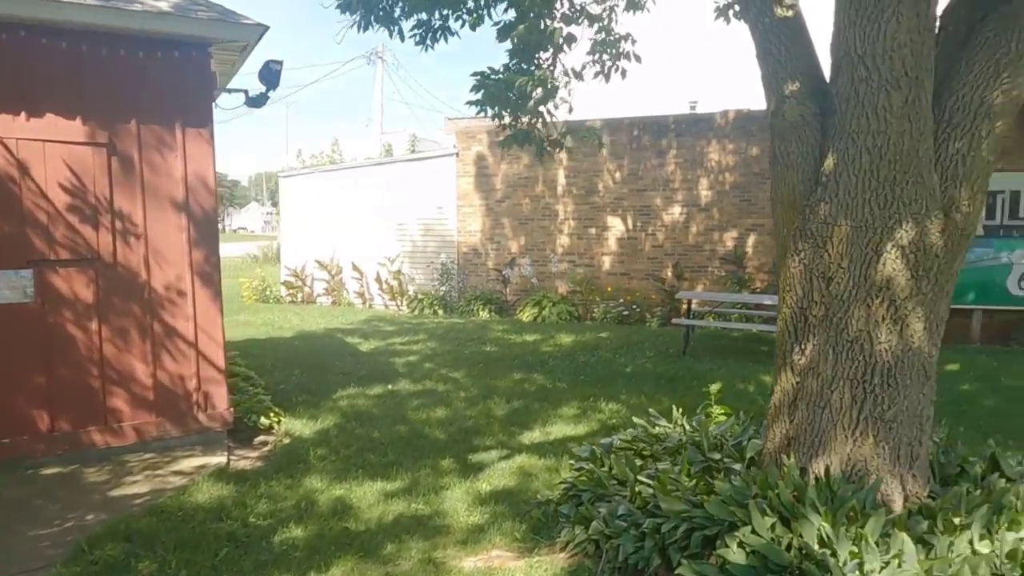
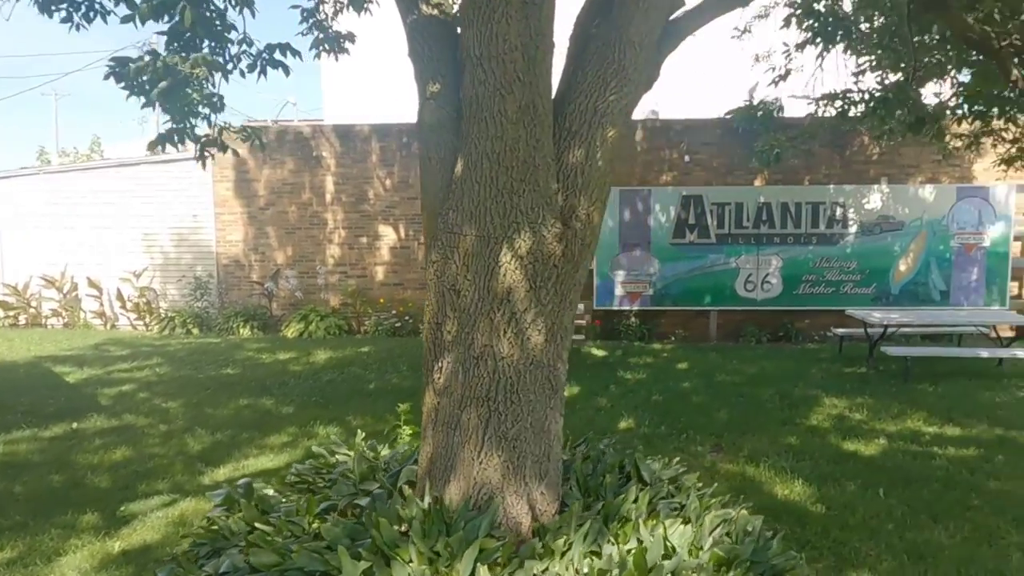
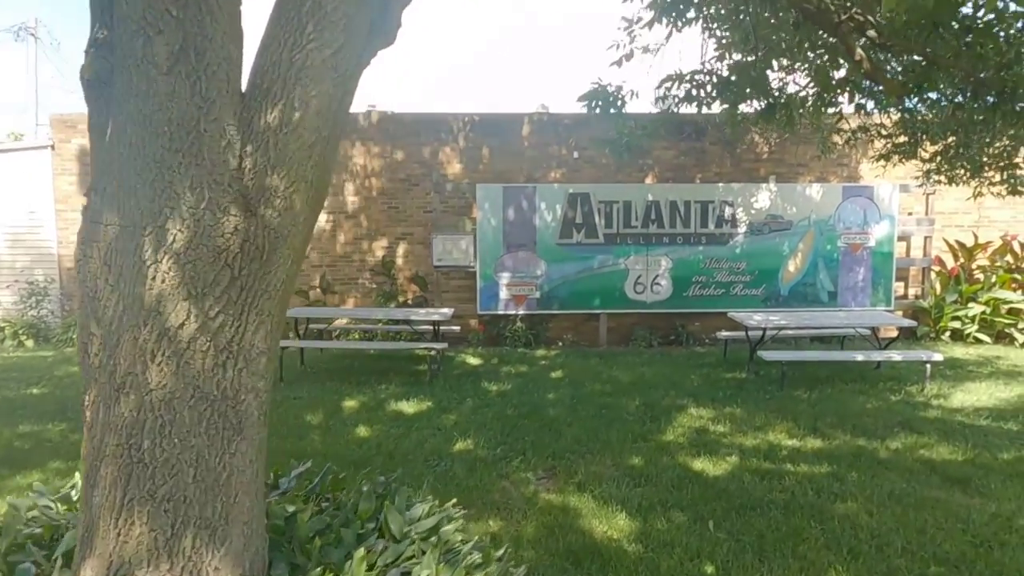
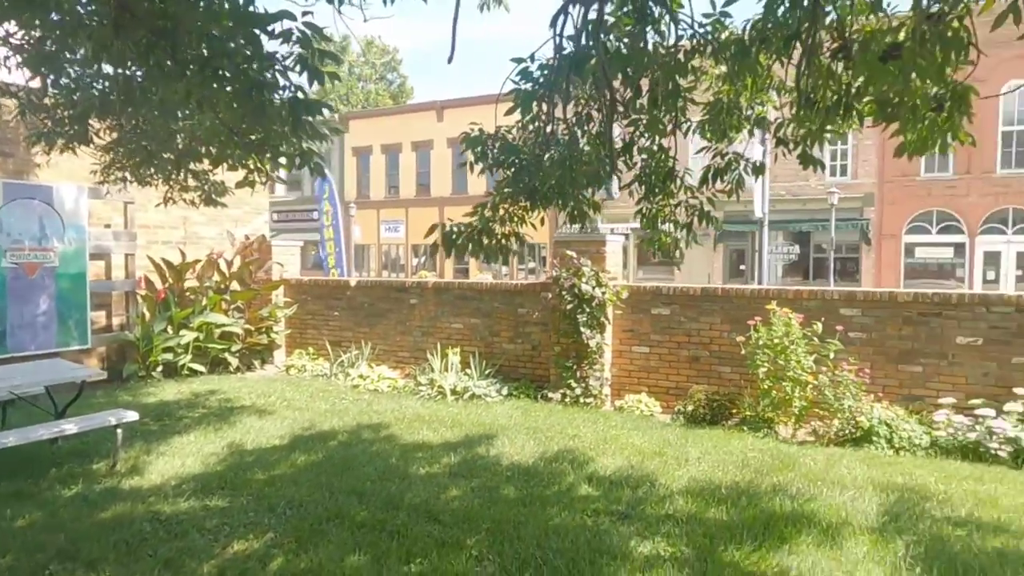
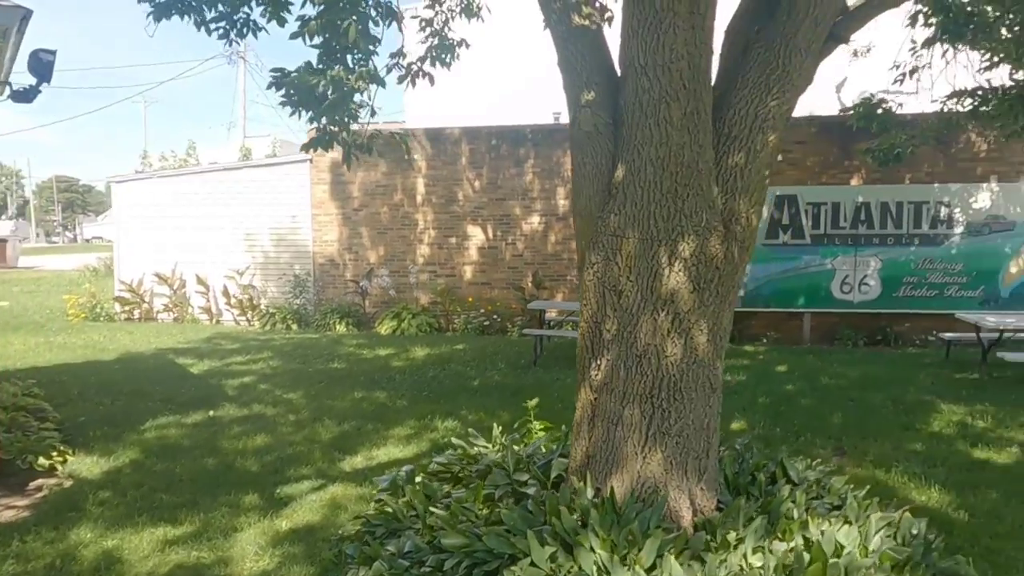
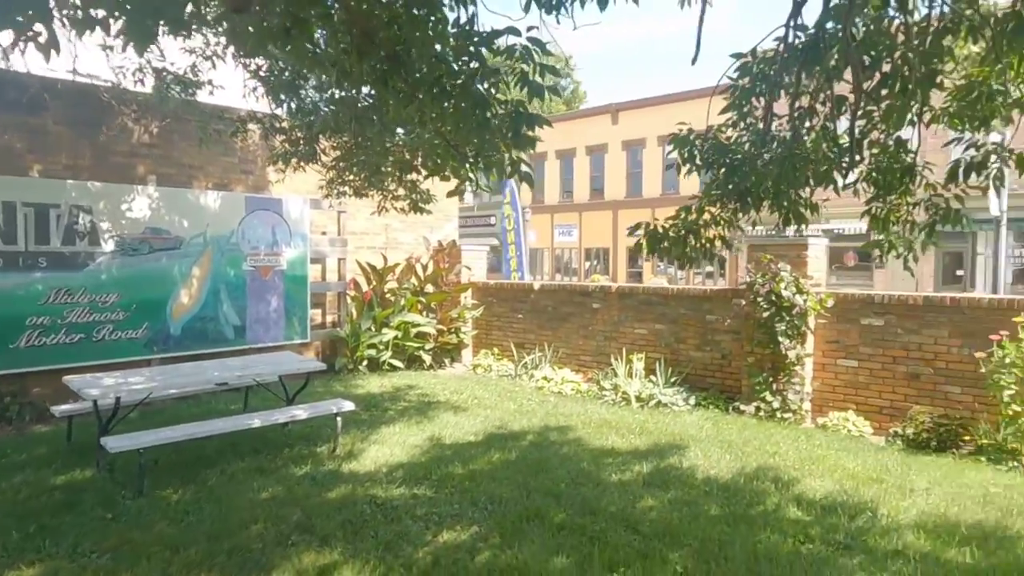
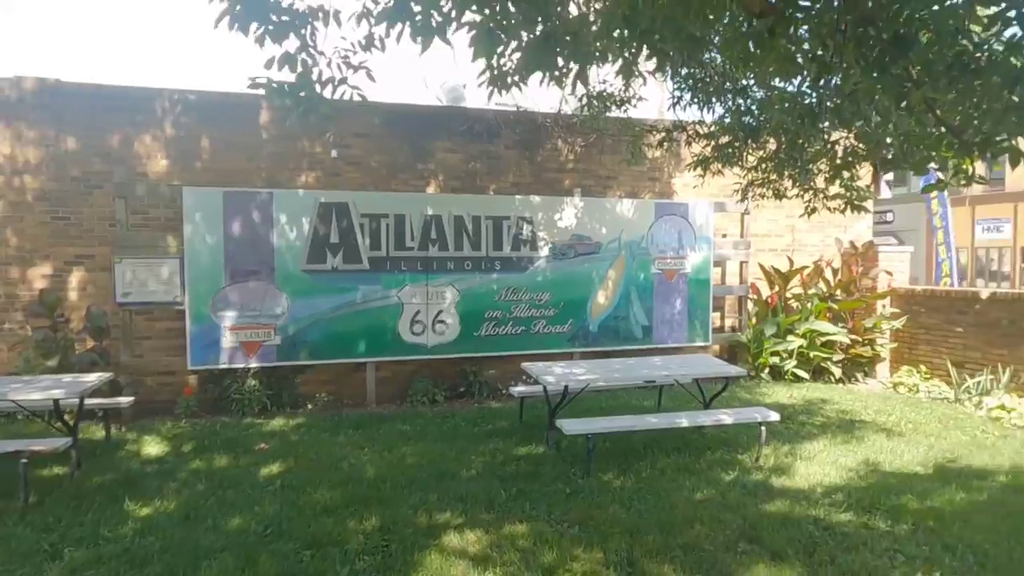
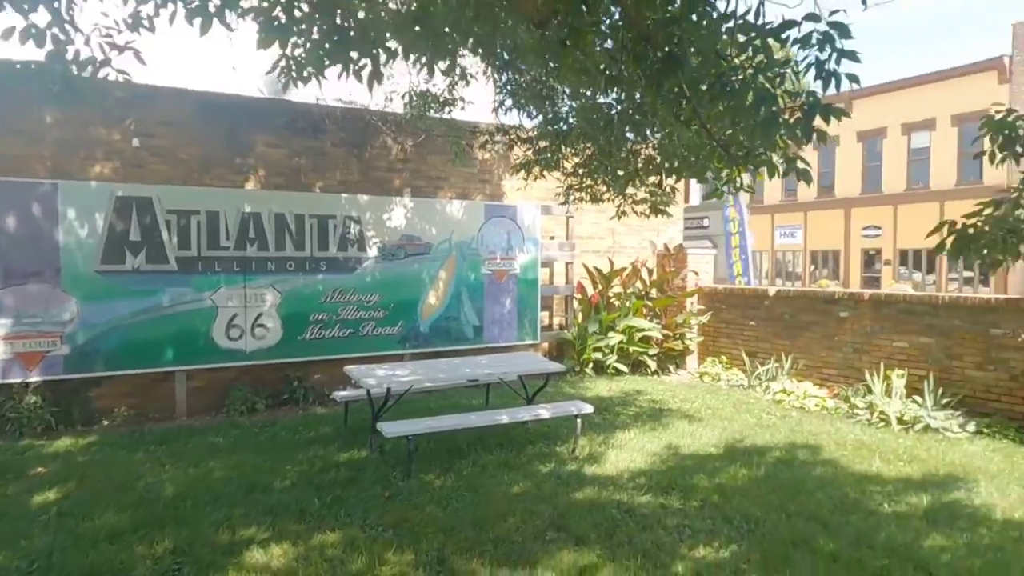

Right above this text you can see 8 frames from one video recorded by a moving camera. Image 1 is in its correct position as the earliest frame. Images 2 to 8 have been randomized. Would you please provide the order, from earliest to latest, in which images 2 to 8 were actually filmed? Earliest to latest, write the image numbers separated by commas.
5, 2, 3, 7, 8, 6, 4
